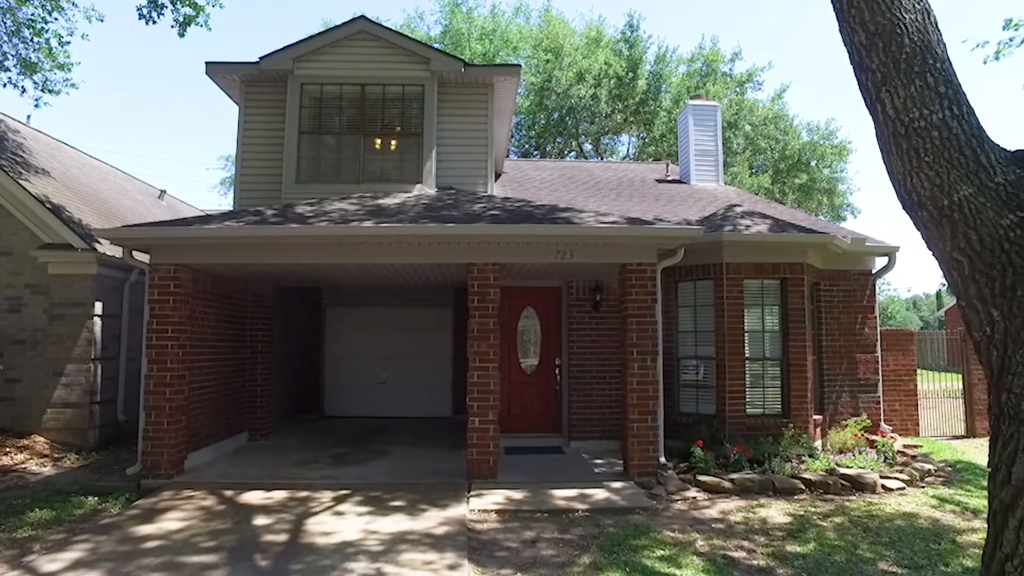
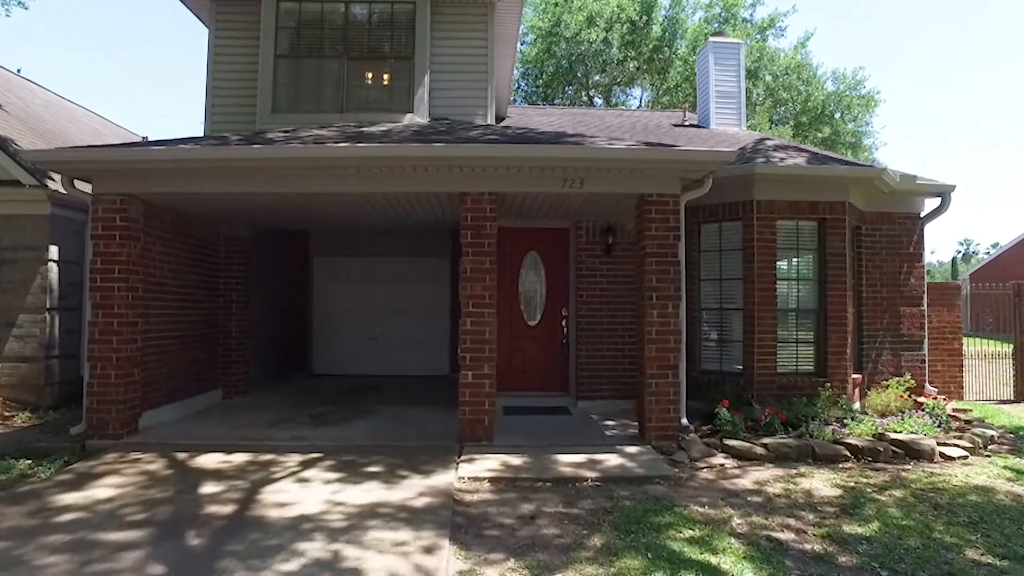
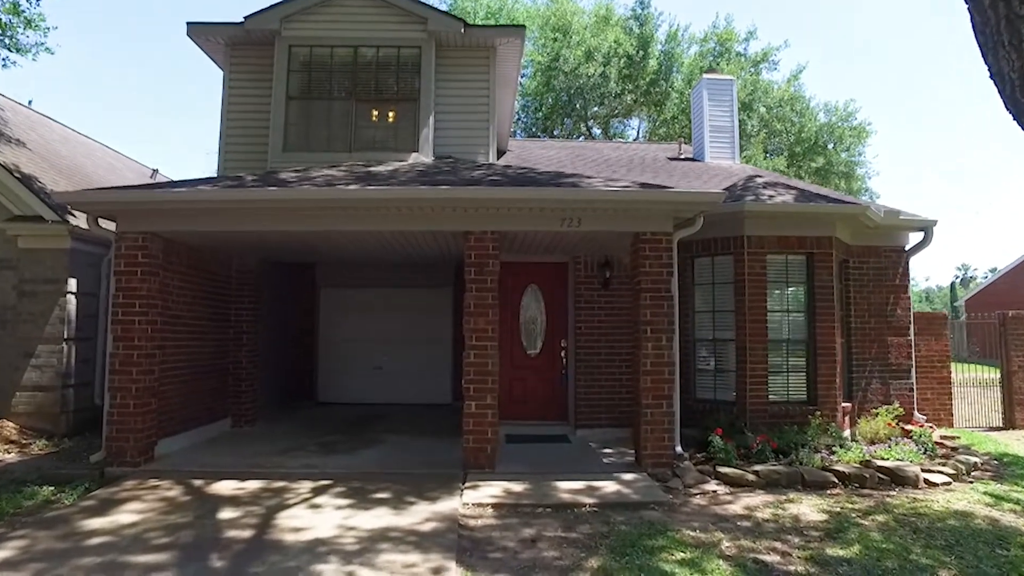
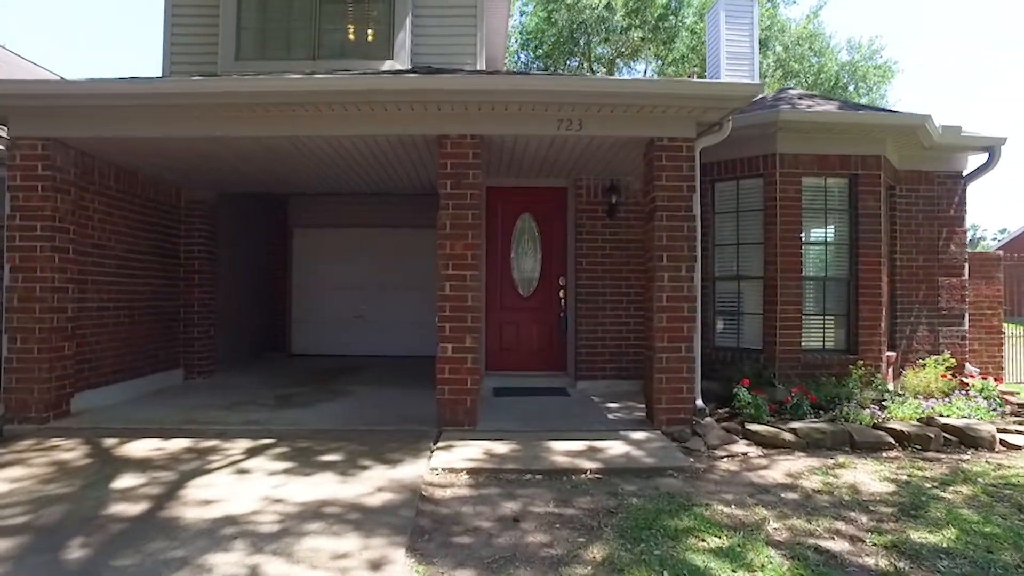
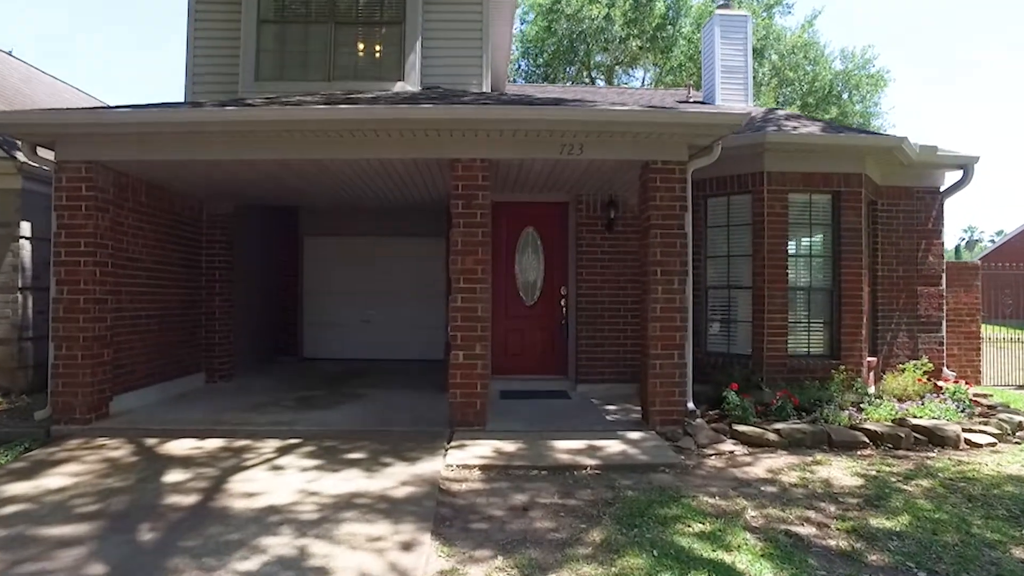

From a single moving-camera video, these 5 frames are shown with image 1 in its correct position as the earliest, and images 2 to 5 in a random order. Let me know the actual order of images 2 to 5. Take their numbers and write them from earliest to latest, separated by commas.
3, 2, 5, 4
